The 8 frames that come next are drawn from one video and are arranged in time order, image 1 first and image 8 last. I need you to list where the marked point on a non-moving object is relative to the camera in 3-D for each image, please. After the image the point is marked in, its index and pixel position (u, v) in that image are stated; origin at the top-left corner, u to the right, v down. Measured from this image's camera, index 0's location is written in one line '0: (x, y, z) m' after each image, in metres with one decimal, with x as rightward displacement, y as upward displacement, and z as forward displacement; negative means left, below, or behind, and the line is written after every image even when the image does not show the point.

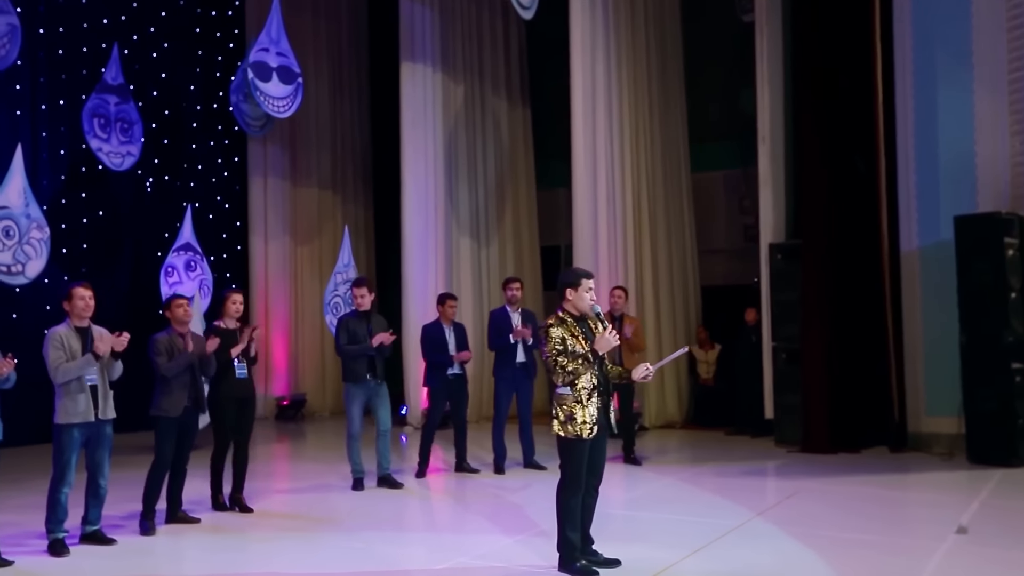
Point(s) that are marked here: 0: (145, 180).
0: (-4.0, +1.2, +10.0) m
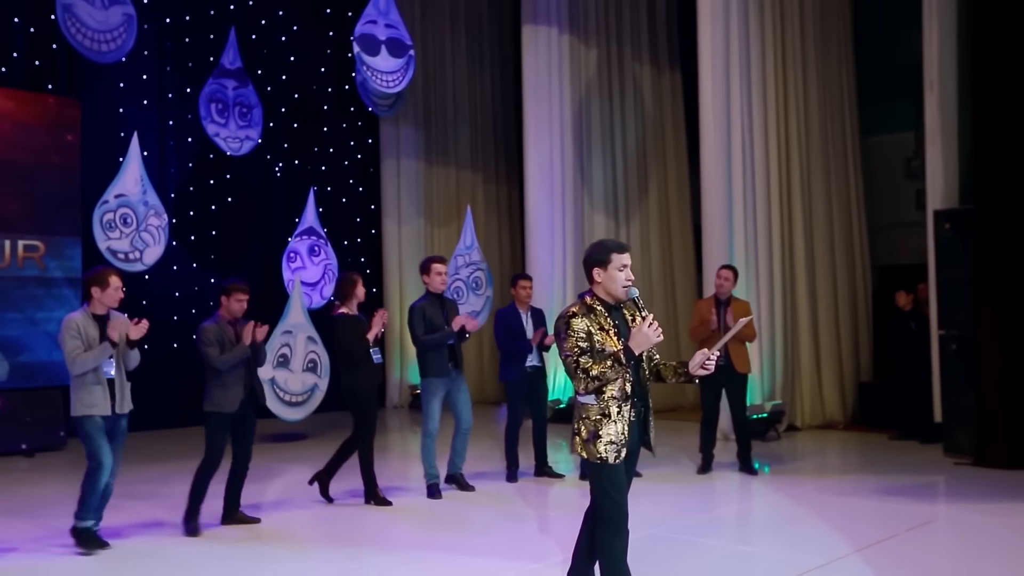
0: (-2.6, +1.3, +9.9) m
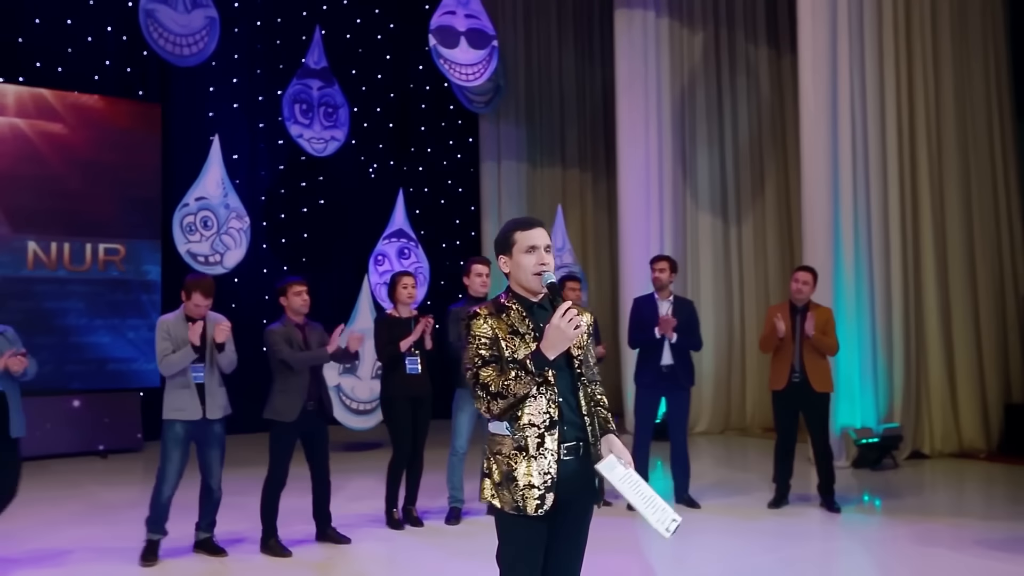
0: (-1.5, +1.3, +9.7) m
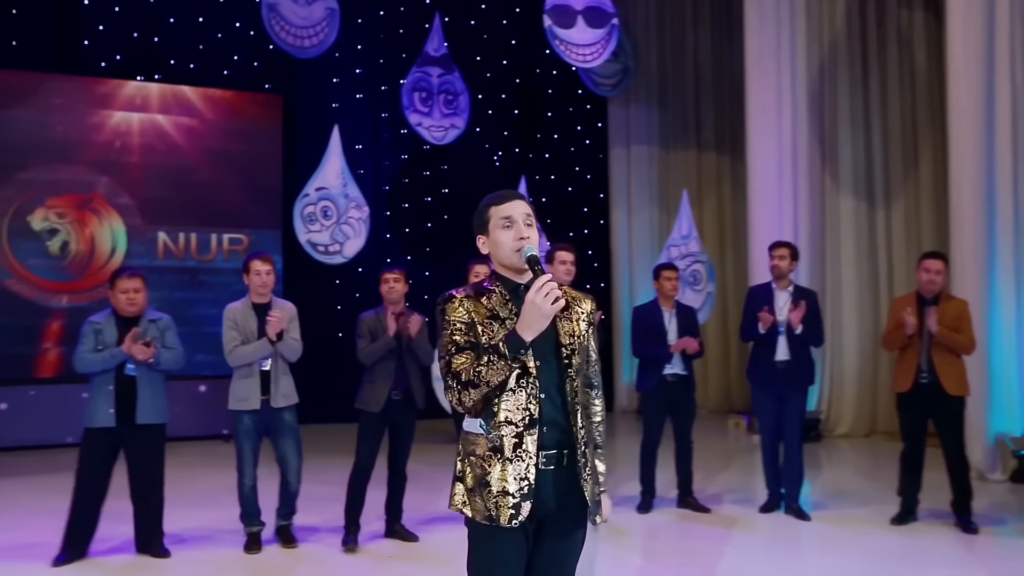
0: (-0.2, +1.4, +9.6) m
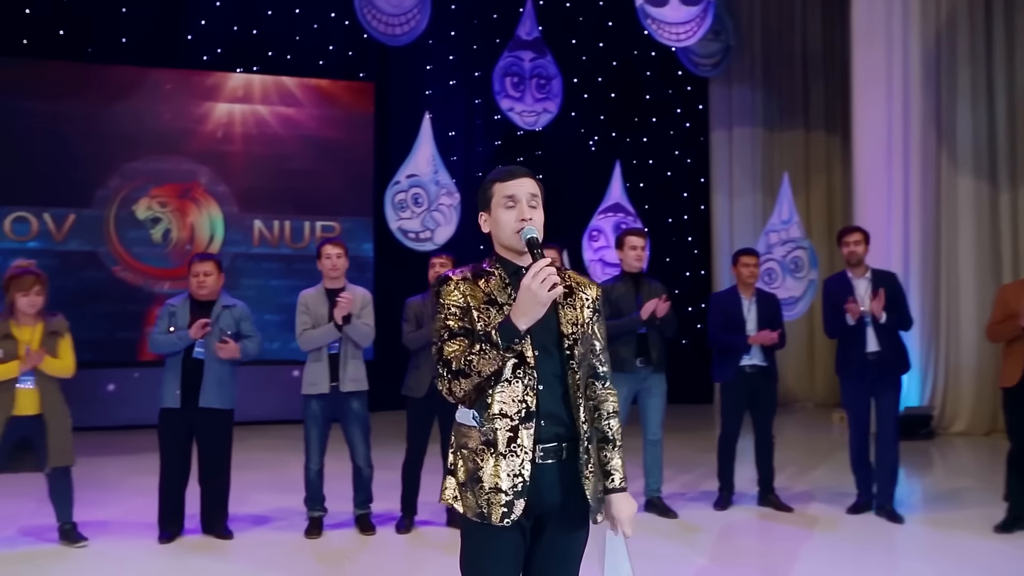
0: (+0.8, +1.5, +9.4) m
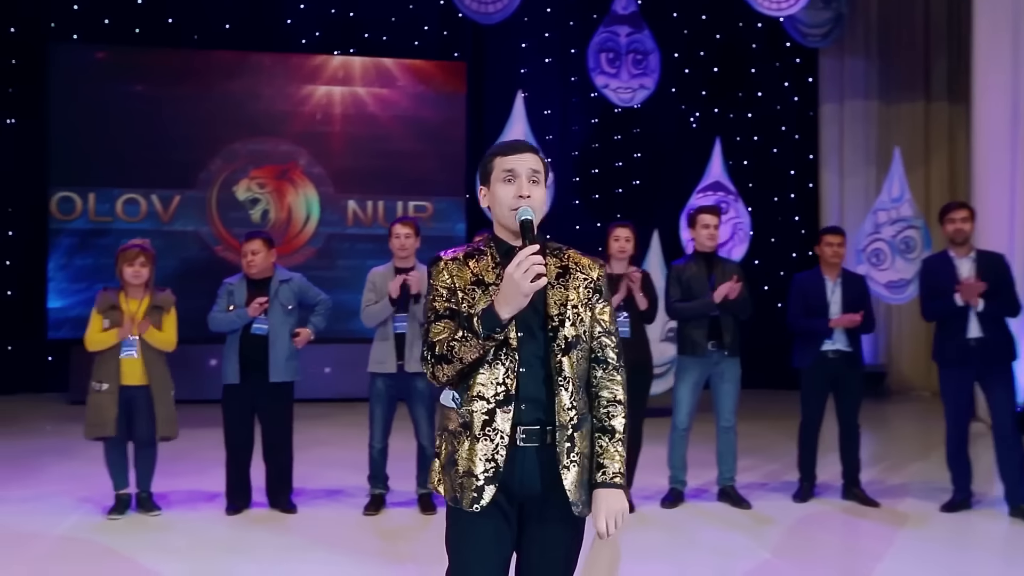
0: (+1.8, +1.7, +9.1) m
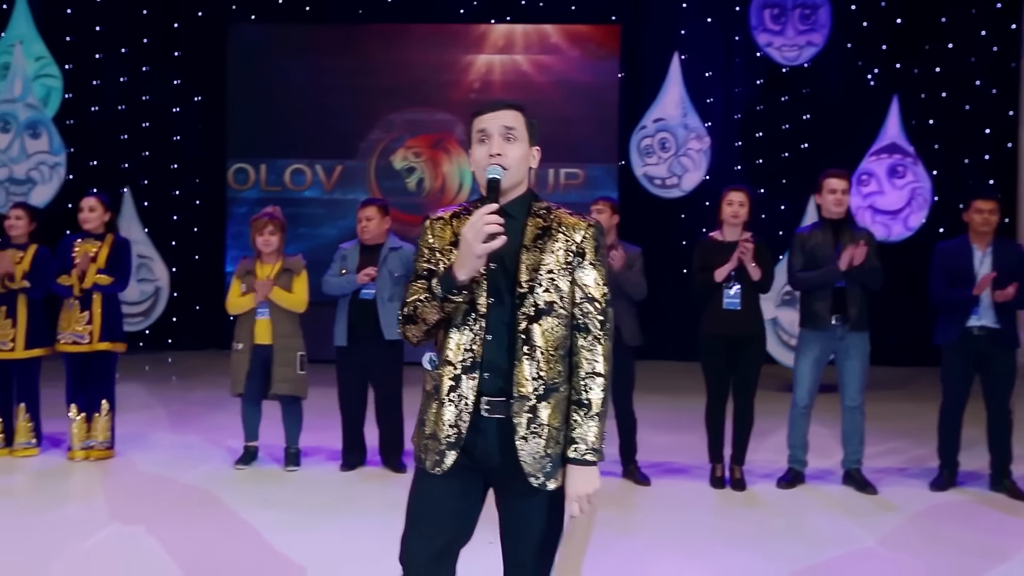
0: (+3.3, +2.0, +8.5) m
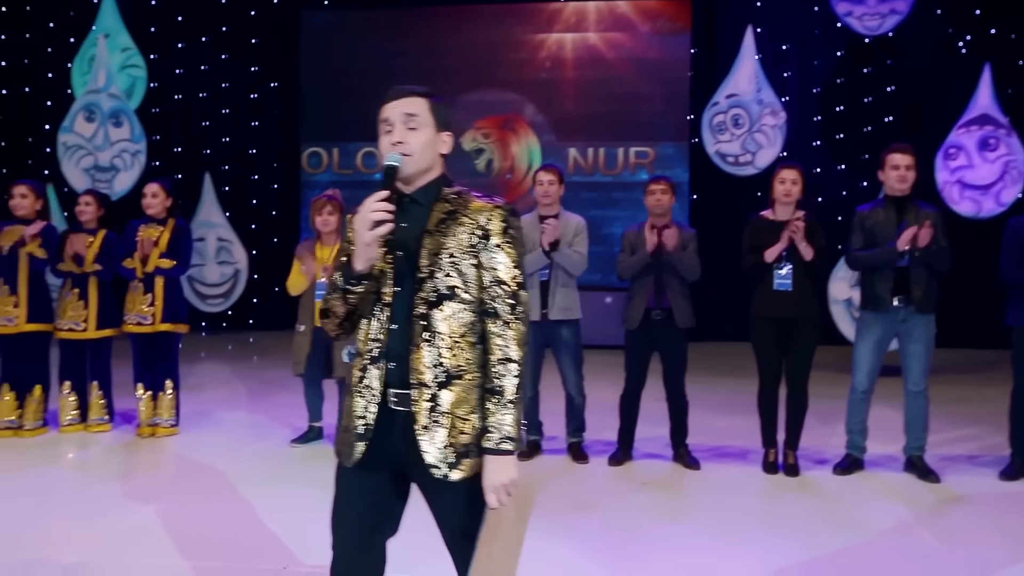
0: (+3.9, +2.2, +8.1) m
